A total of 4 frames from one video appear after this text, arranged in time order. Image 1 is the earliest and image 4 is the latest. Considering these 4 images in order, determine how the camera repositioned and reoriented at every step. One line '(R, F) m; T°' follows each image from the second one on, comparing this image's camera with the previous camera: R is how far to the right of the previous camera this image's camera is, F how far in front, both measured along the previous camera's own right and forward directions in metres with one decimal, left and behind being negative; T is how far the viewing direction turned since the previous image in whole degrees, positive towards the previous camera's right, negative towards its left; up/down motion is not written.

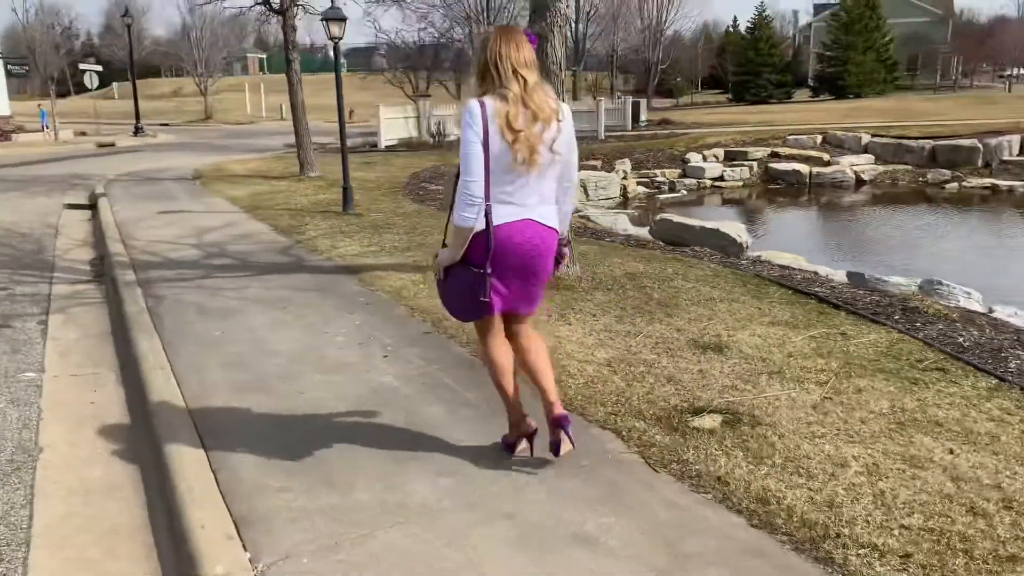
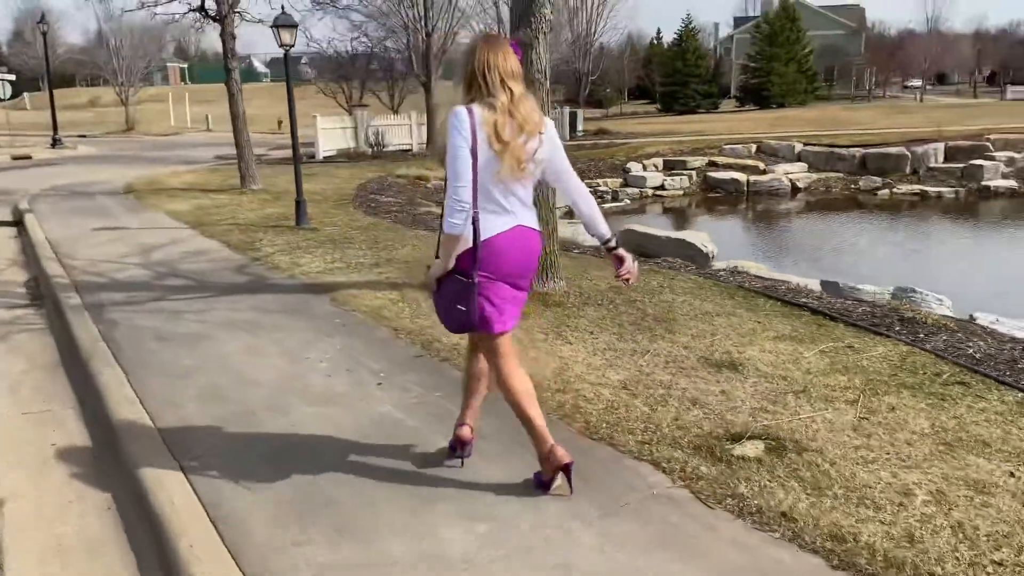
(-0.4, +0.3) m; +5°
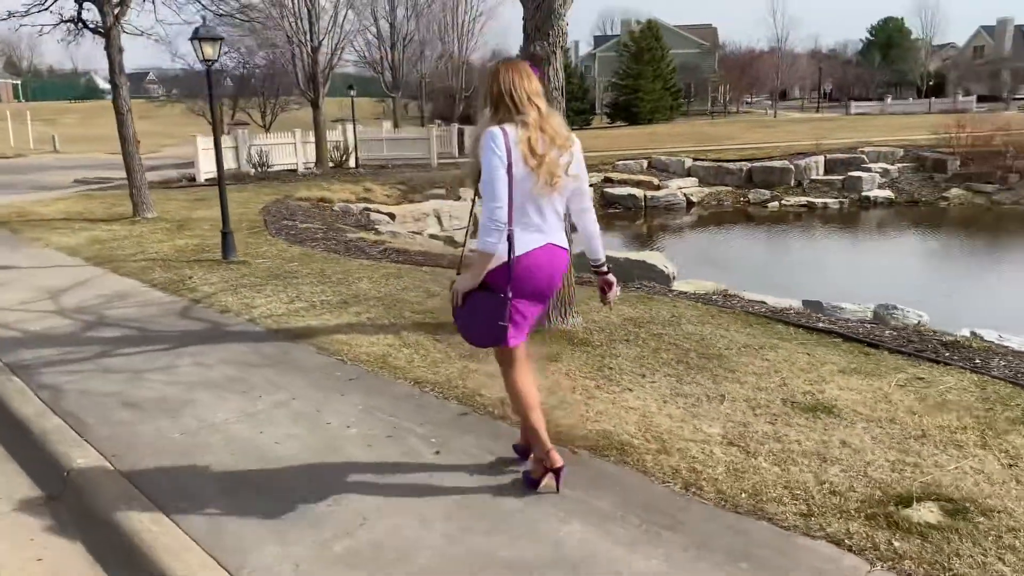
(-1.0, +0.7) m; +9°
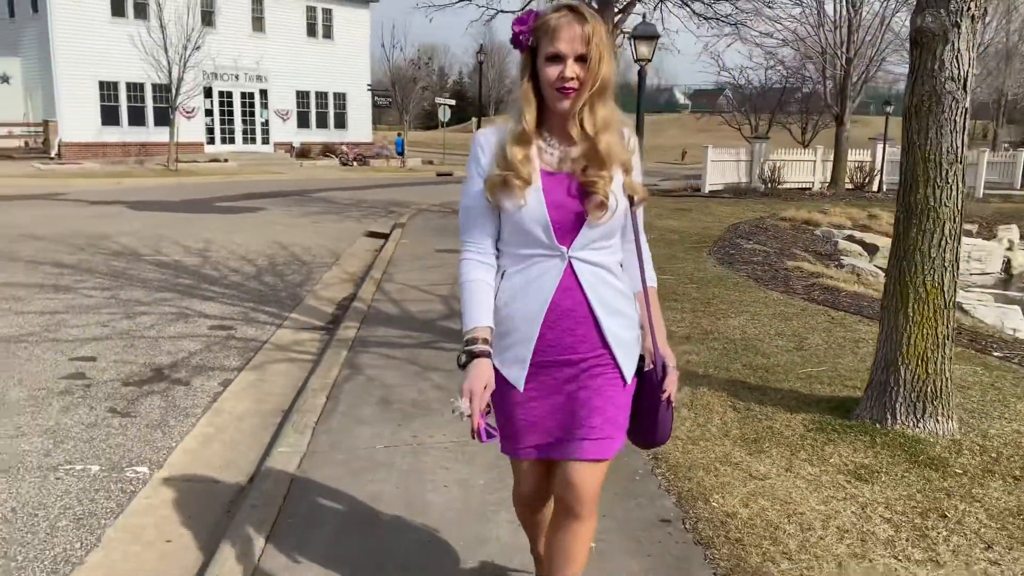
(+1.0, +1.4) m; -35°
